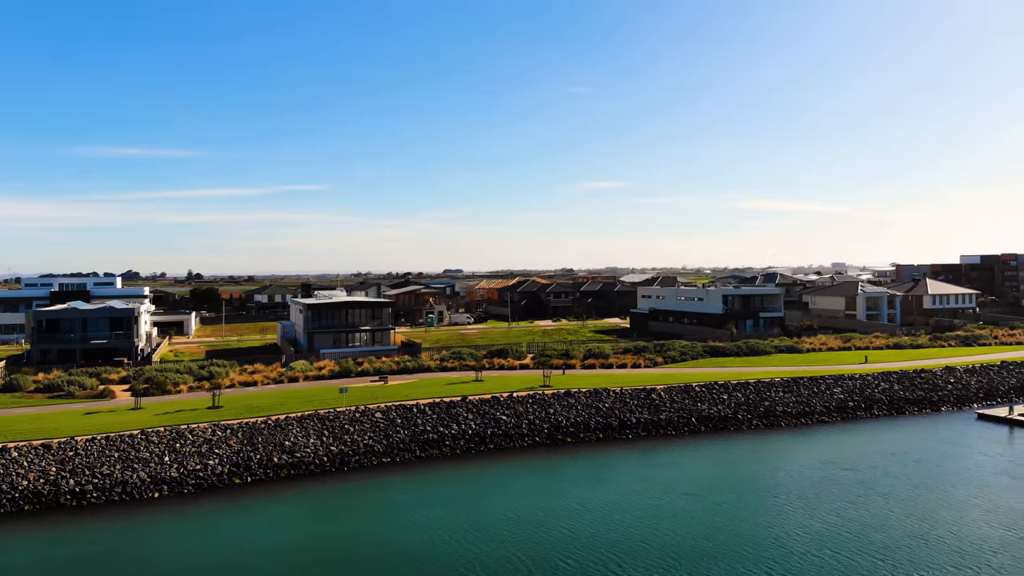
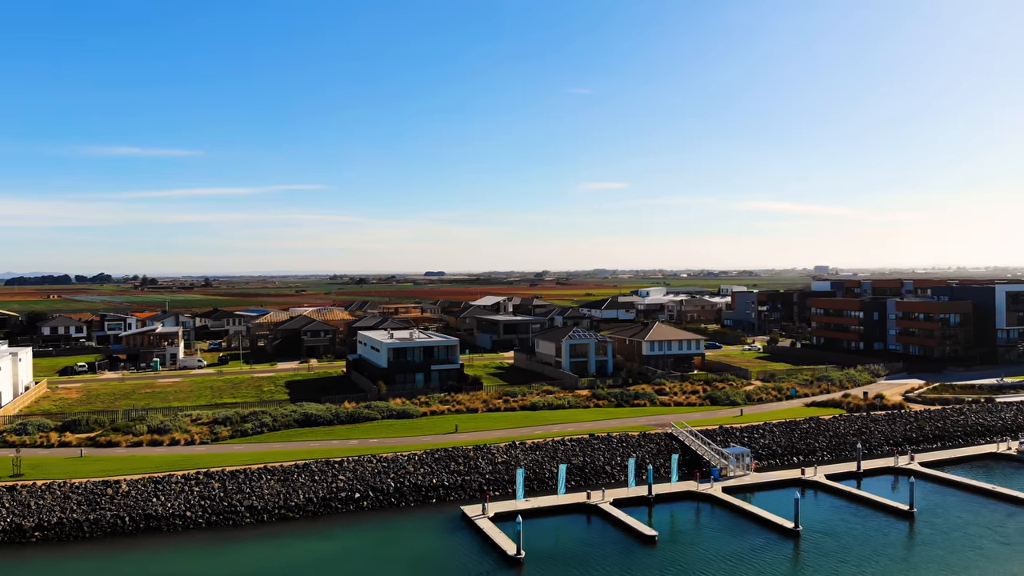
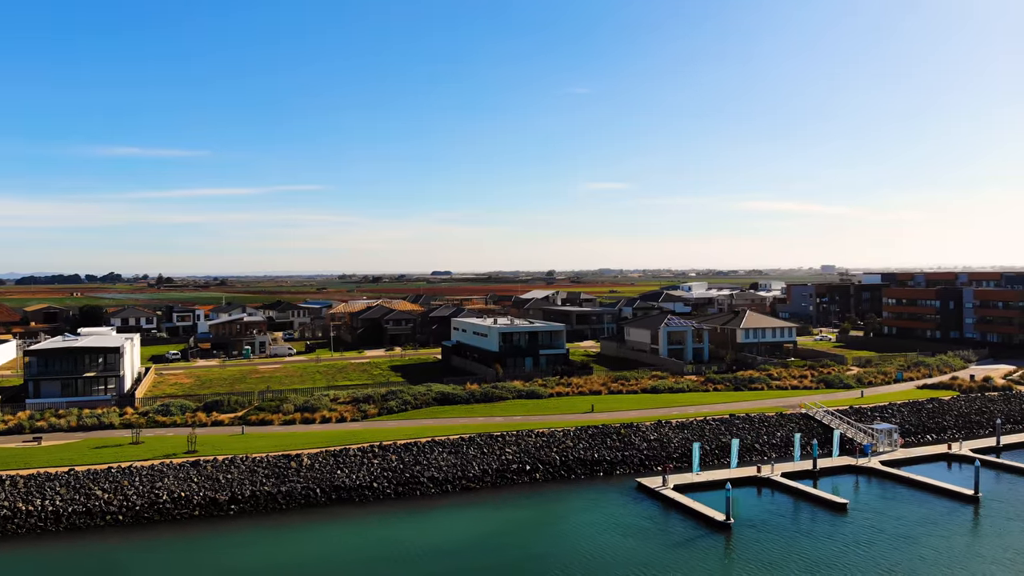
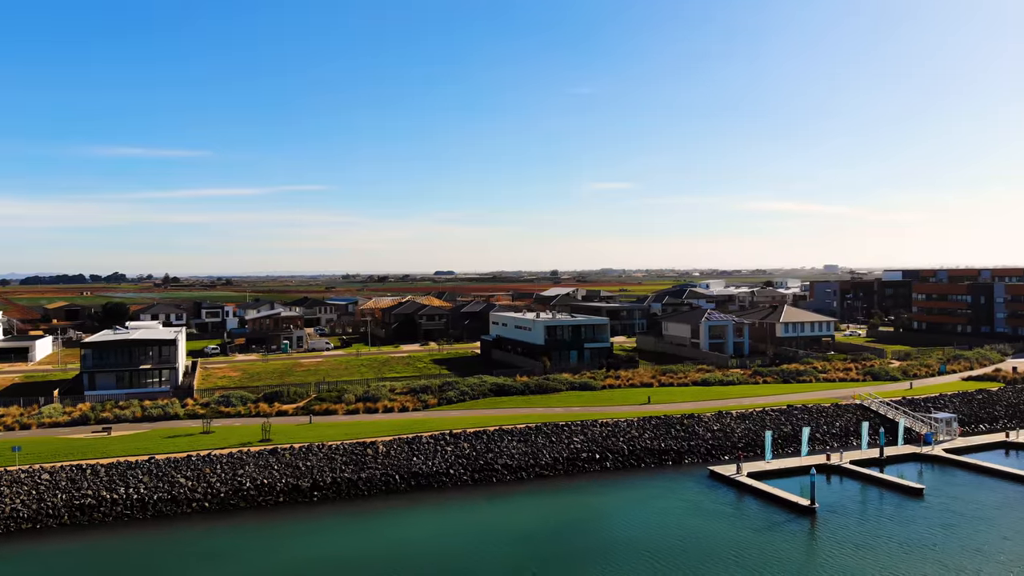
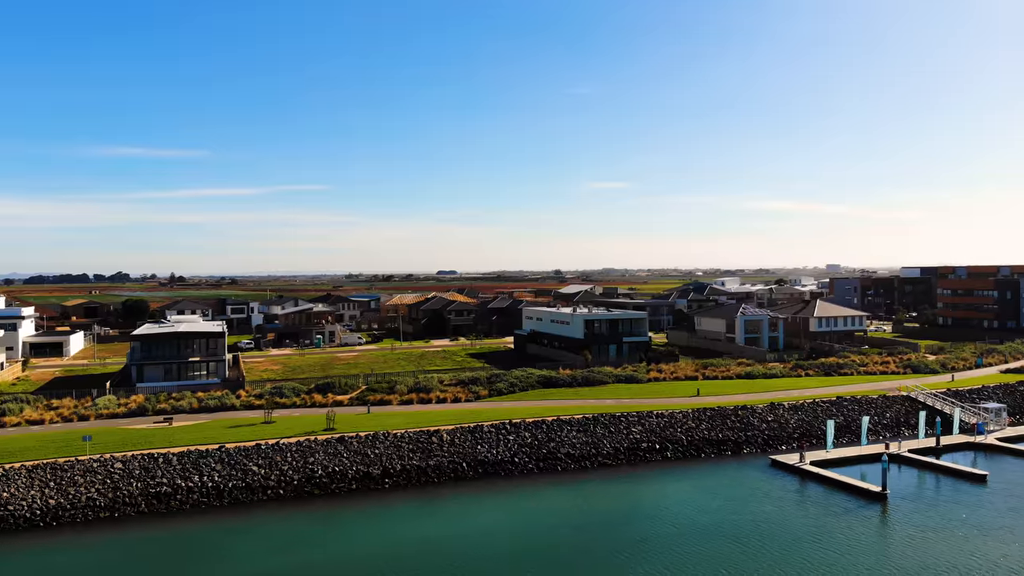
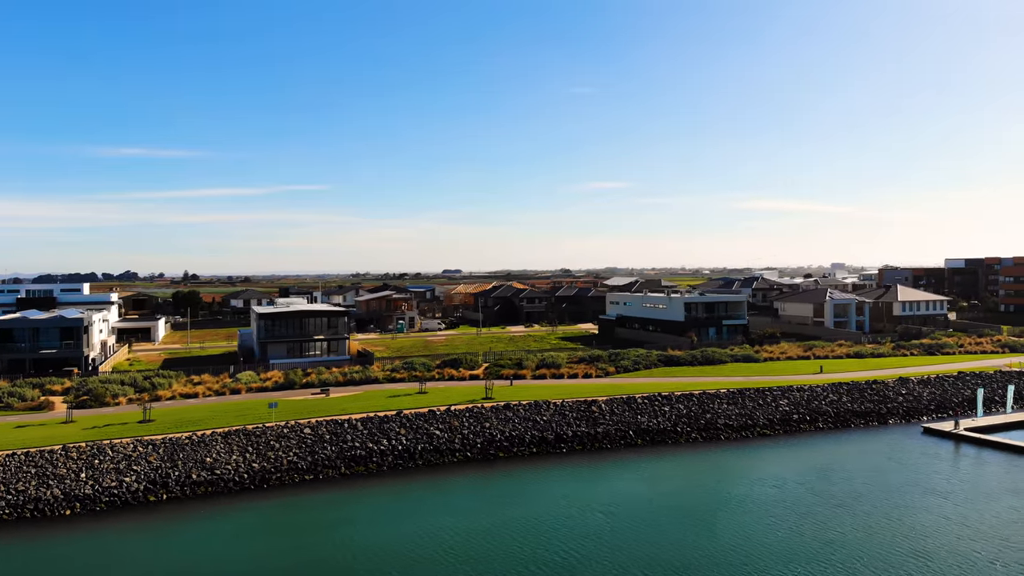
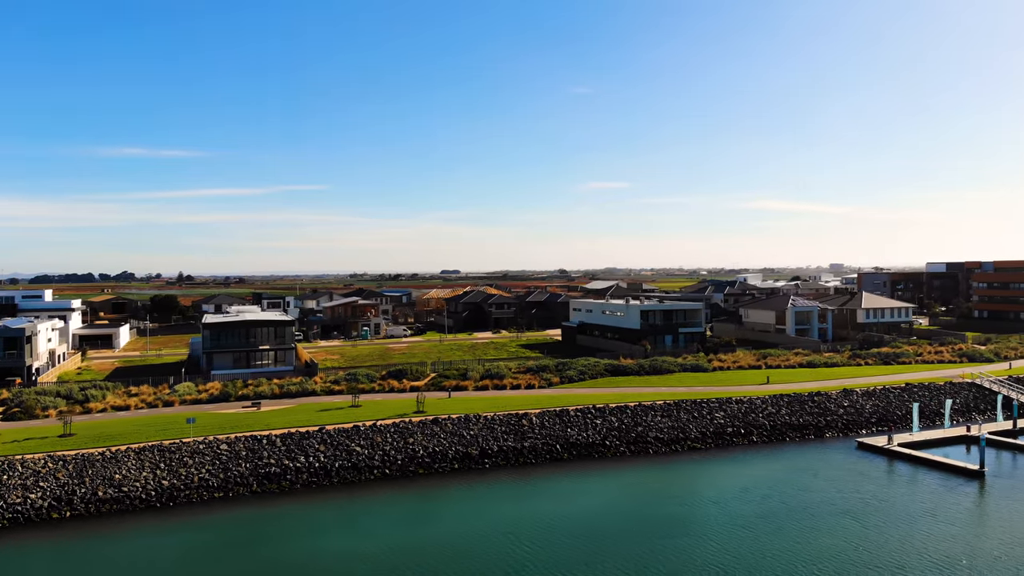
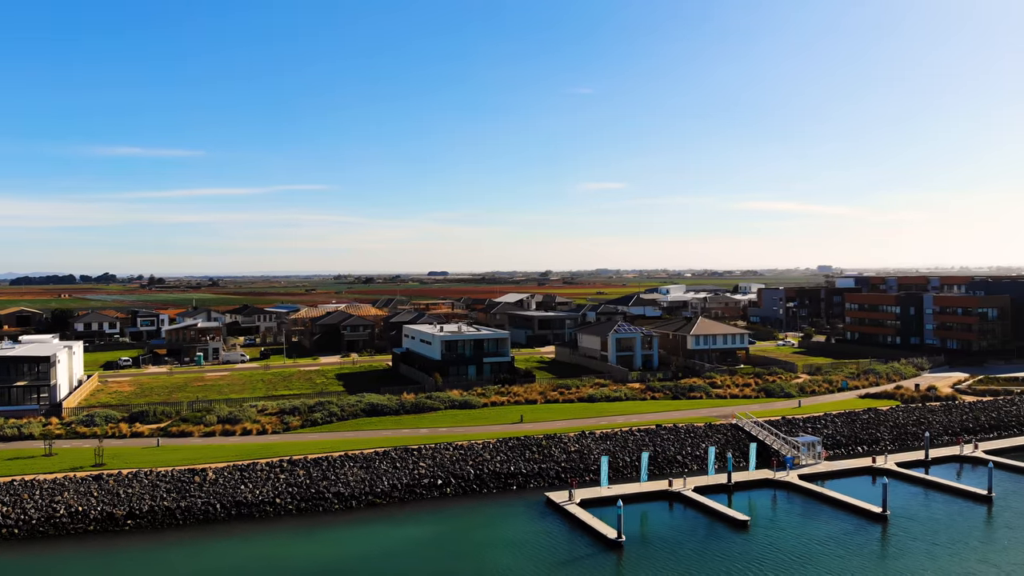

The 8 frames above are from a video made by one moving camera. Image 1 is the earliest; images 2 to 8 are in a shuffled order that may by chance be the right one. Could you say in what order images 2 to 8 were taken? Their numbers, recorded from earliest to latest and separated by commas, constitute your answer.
6, 7, 5, 4, 3, 8, 2
